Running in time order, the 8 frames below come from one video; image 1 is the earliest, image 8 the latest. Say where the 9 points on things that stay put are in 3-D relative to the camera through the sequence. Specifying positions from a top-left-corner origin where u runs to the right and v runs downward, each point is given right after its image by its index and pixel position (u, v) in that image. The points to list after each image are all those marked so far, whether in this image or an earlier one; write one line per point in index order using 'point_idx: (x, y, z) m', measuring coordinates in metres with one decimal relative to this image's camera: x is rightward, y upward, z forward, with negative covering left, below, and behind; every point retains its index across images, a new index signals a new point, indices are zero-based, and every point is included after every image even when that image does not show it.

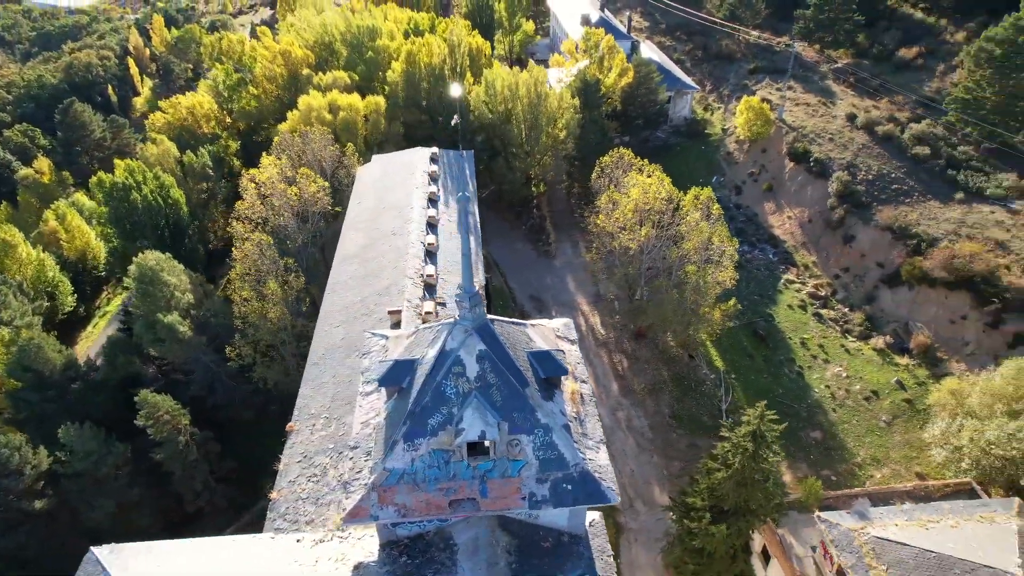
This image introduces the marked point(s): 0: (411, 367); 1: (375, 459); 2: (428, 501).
0: (-2.1, -1.7, +13.9) m
1: (-2.6, -3.4, +13.1) m
2: (-1.5, -4.1, +12.8) m
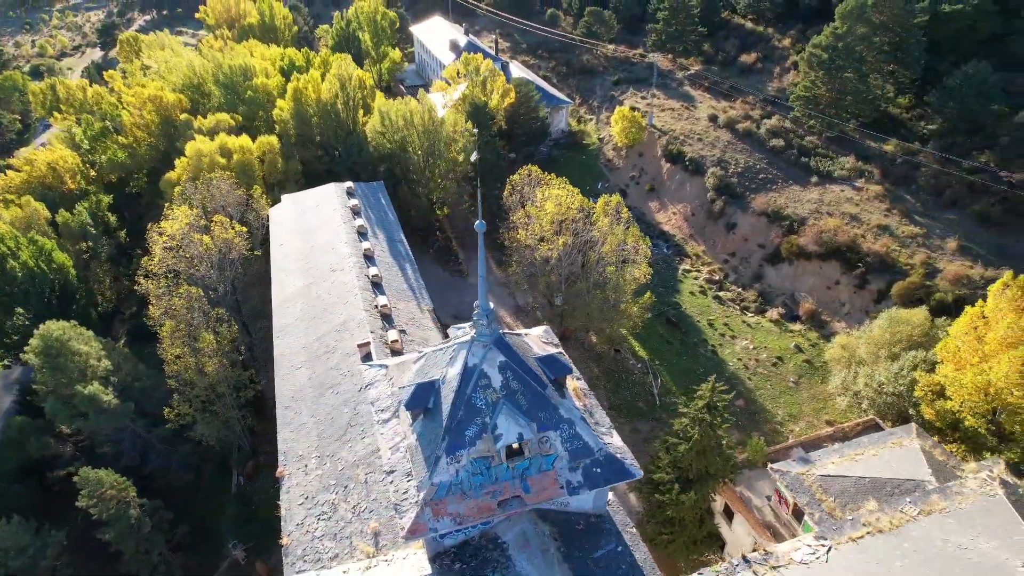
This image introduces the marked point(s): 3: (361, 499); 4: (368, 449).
0: (-1.7, -2.2, +14.9) m
1: (-1.9, -4.0, +14.0) m
2: (-0.6, -4.6, +13.8) m
3: (-4.1, -5.6, +17.6) m
4: (-4.1, -4.6, +18.9) m
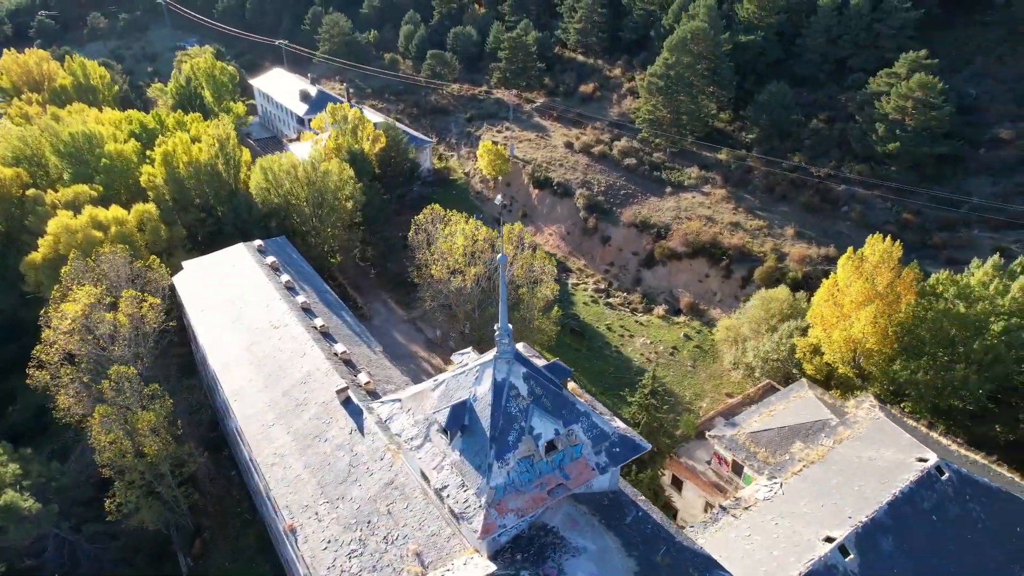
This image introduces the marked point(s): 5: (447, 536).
0: (-1.1, -3.0, +16.8) m
1: (-0.8, -4.7, +15.9) m
2: (+0.5, -5.1, +15.9) m
3: (-3.5, -6.8, +18.8) m
4: (-4.0, -5.9, +20.1) m
5: (-1.8, -6.6, +17.6) m
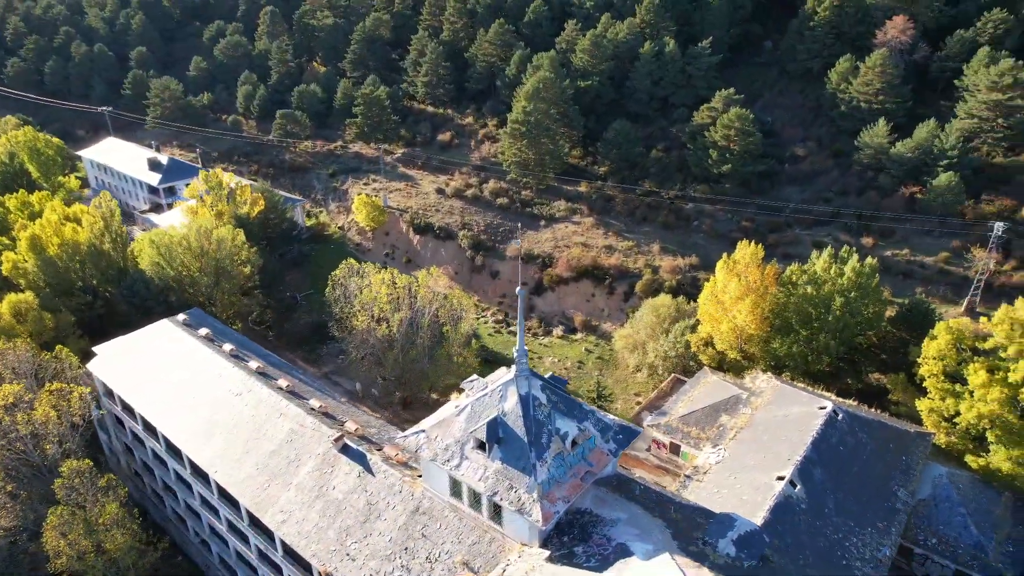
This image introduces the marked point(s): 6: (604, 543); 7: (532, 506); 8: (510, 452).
0: (-0.3, -4.0, +19.6) m
1: (+0.4, -5.5, +18.7) m
2: (+1.7, -5.7, +19.1) m
3: (-2.6, -8.2, +20.8) m
4: (-3.5, -7.4, +22.0) m
5: (-0.7, -7.7, +20.1) m
6: (+2.6, -7.0, +18.2) m
7: (+0.6, -6.0, +18.4) m
8: (0.0, -4.8, +19.3) m
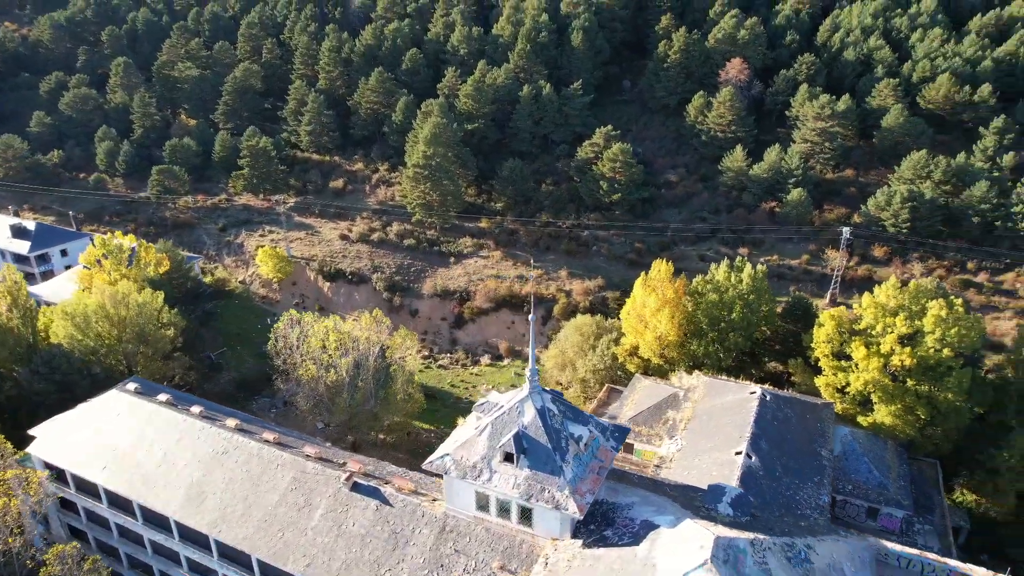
0: (+0.4, -5.0, +22.4) m
1: (+1.5, -6.4, +21.6) m
2: (+2.7, -6.5, +22.2) m
3: (-1.6, -9.4, +22.9) m
4: (-2.8, -8.8, +23.9) m
5: (+0.3, -8.7, +22.6) m
6: (+3.8, -7.6, +21.5) m
7: (+1.8, -6.8, +21.3) m
8: (+0.8, -5.7, +22.1) m
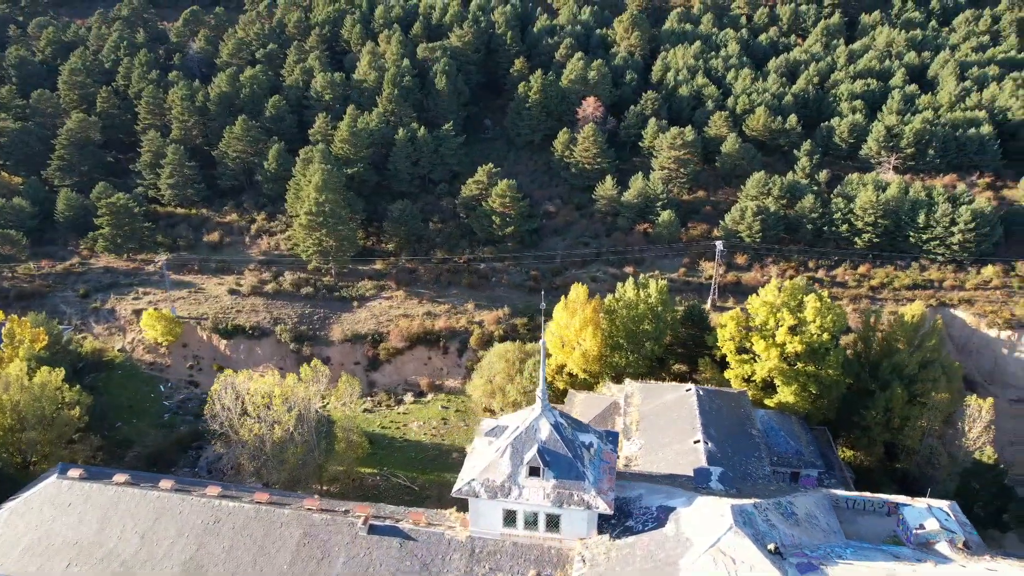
0: (+1.2, -6.1, +24.9) m
1: (+2.6, -7.3, +24.3) m
2: (+3.6, -7.4, +25.2) m
3: (-0.3, -10.7, +24.7) m
4: (-1.8, -10.3, +25.4) m
5: (+1.5, -9.8, +24.9) m
6: (+5.0, -8.4, +24.8) m
7: (+3.0, -7.7, +24.1) m
8: (+1.8, -6.8, +24.6) m
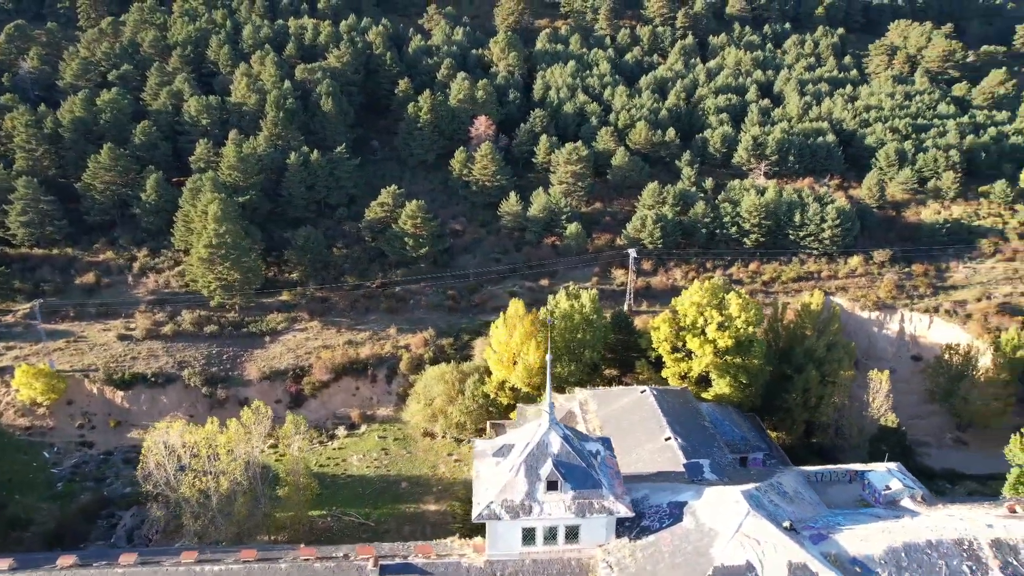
0: (+1.8, -6.6, +25.2) m
1: (+3.3, -7.8, +24.9) m
2: (+4.1, -7.8, +26.0) m
3: (+0.7, -11.4, +24.6) m
4: (-1.0, -11.1, +25.0) m
5: (+2.3, -10.4, +25.2) m
6: (+5.7, -8.6, +25.9) m
7: (+3.8, -8.2, +24.8) m
8: (+2.4, -7.3, +25.1) m
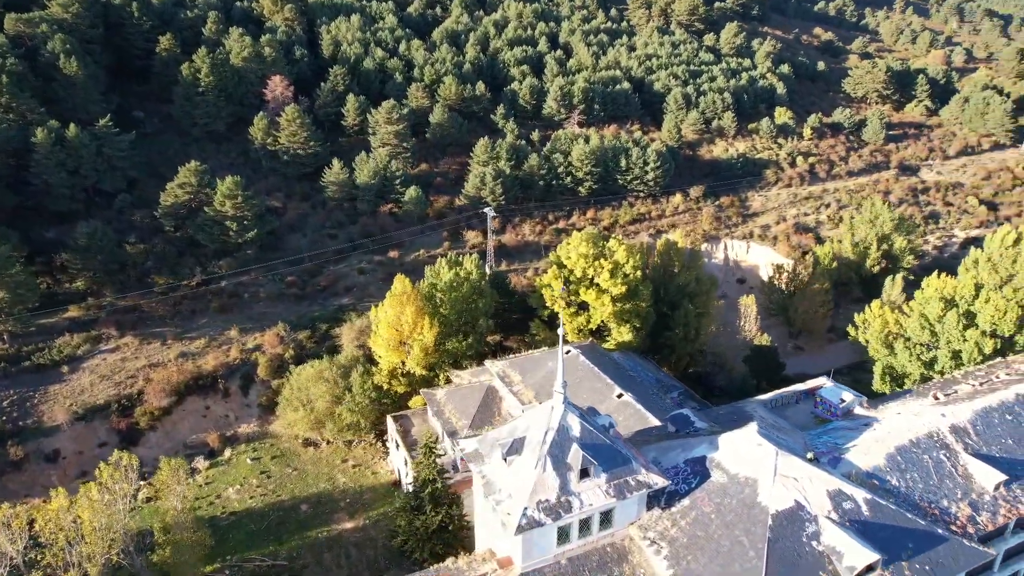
0: (+2.5, -5.4, +22.5) m
1: (+4.2, -6.3, +22.9) m
2: (+4.5, -6.2, +24.2) m
3: (+2.2, -10.2, +22.0) m
4: (+0.5, -10.2, +21.8) m
5: (+3.4, -9.0, +23.0) m
6: (+6.1, -6.8, +24.7) m
7: (+4.7, -6.6, +23.0) m
8: (+3.2, -5.9, +22.7) m
